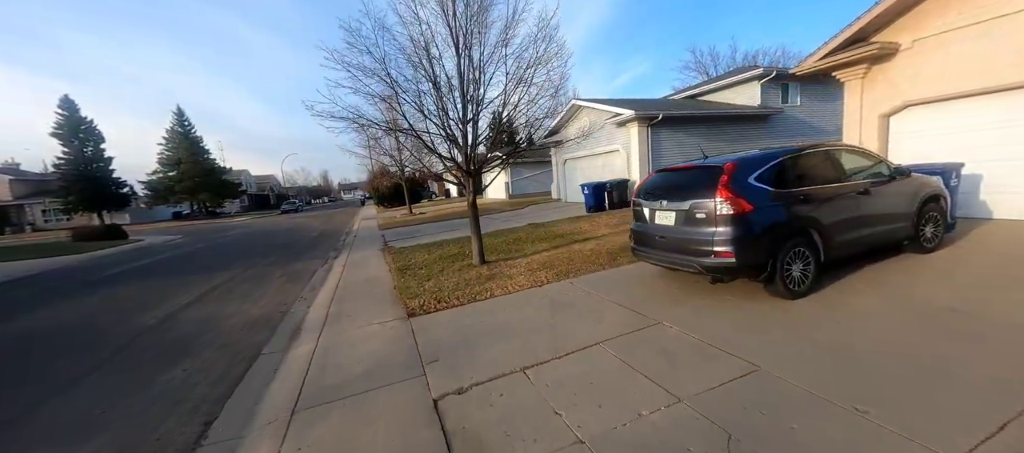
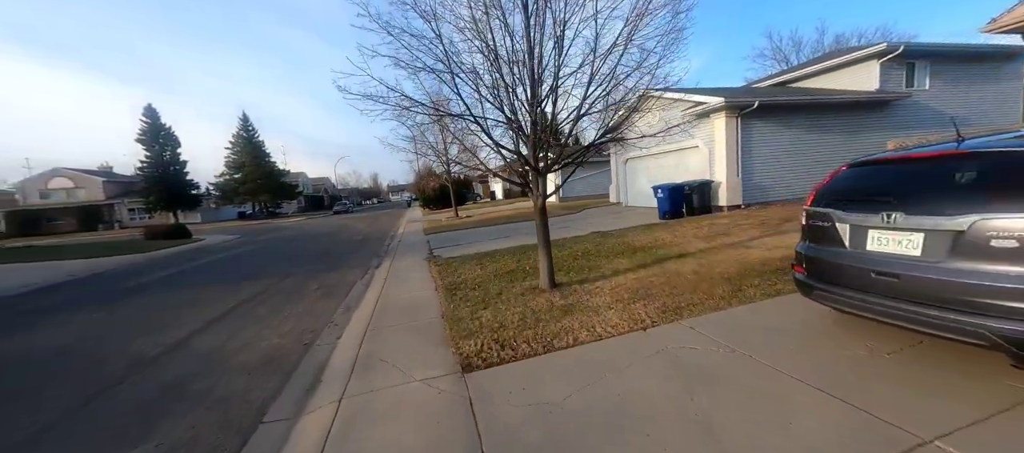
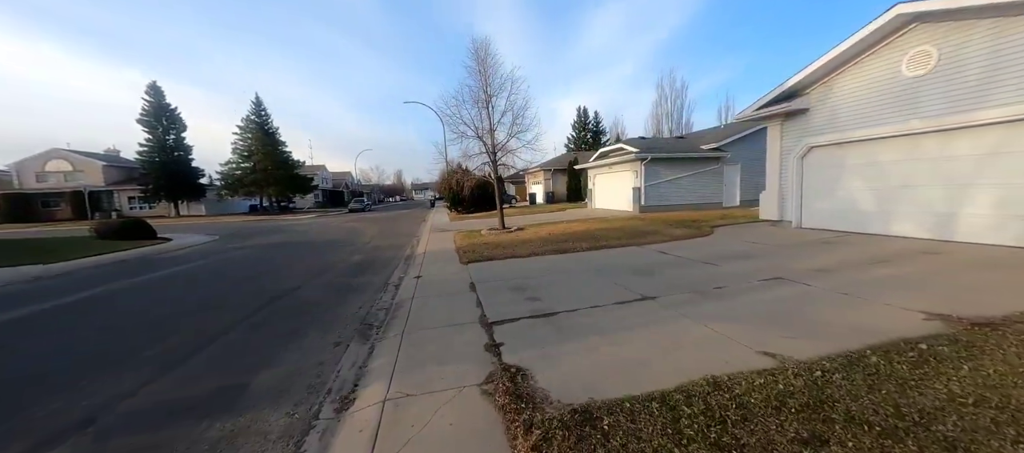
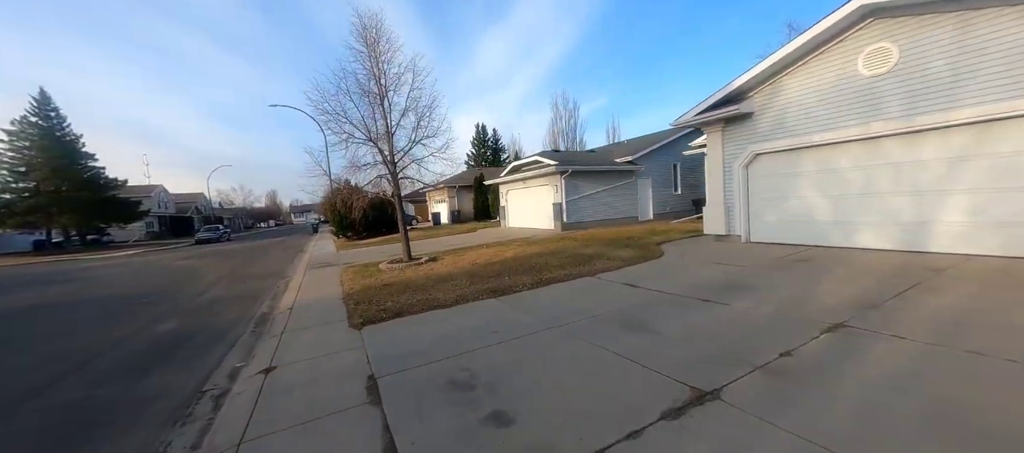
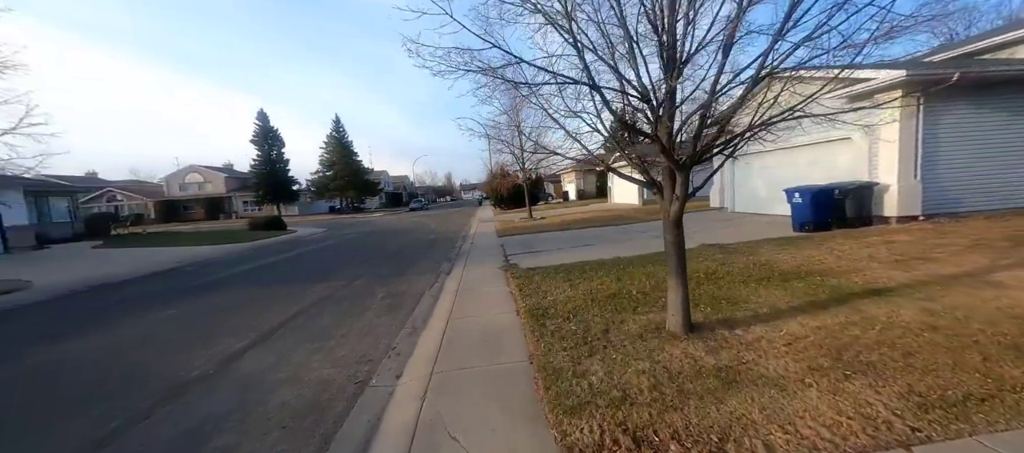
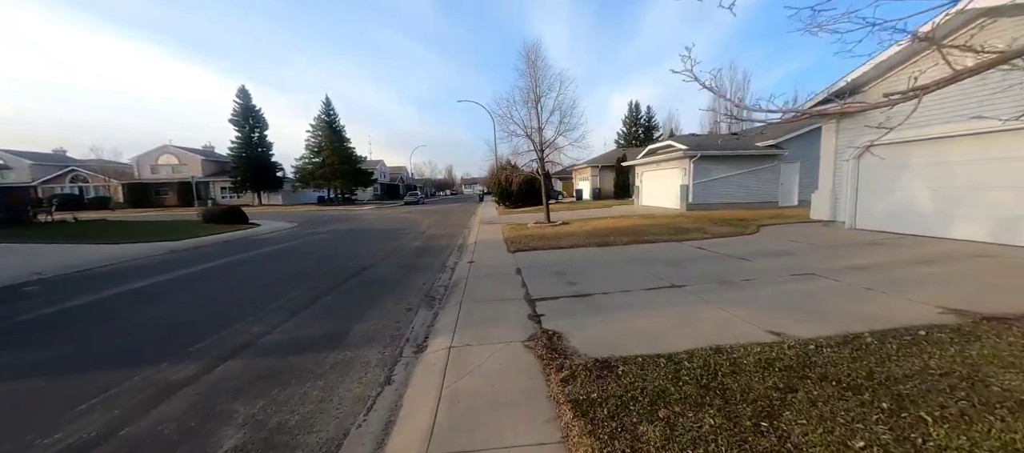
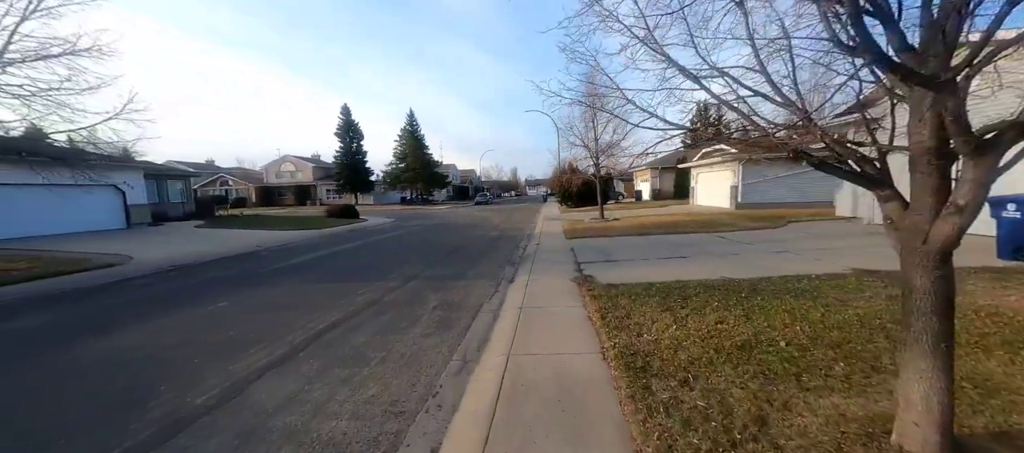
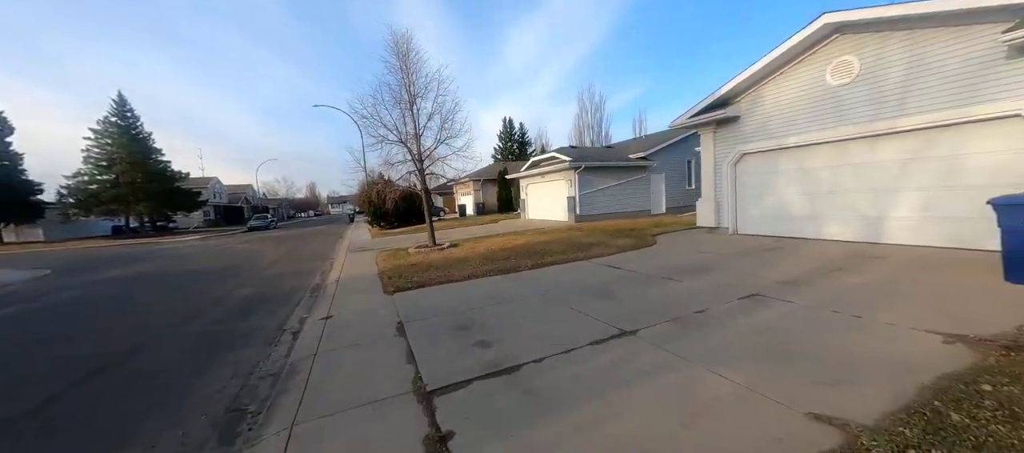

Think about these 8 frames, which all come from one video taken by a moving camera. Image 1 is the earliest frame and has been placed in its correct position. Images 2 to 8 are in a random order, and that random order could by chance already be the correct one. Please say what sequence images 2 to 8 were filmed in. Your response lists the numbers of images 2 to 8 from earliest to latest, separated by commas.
2, 5, 7, 6, 3, 8, 4
